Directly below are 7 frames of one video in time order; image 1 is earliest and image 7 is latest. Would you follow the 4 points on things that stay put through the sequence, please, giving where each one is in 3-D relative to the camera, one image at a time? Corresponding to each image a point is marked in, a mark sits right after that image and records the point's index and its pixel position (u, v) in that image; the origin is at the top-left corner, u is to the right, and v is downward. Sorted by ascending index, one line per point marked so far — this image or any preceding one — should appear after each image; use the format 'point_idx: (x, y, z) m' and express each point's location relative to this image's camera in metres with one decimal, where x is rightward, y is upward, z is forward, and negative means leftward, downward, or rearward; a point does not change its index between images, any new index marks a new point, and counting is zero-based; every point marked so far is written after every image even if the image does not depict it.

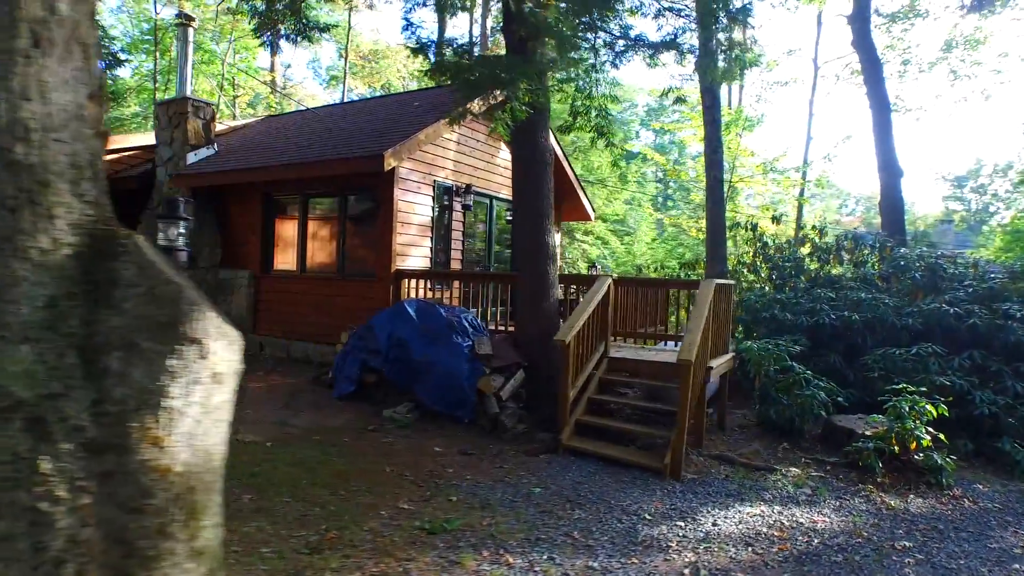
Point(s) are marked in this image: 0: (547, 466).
0: (+0.3, -1.4, +4.9) m
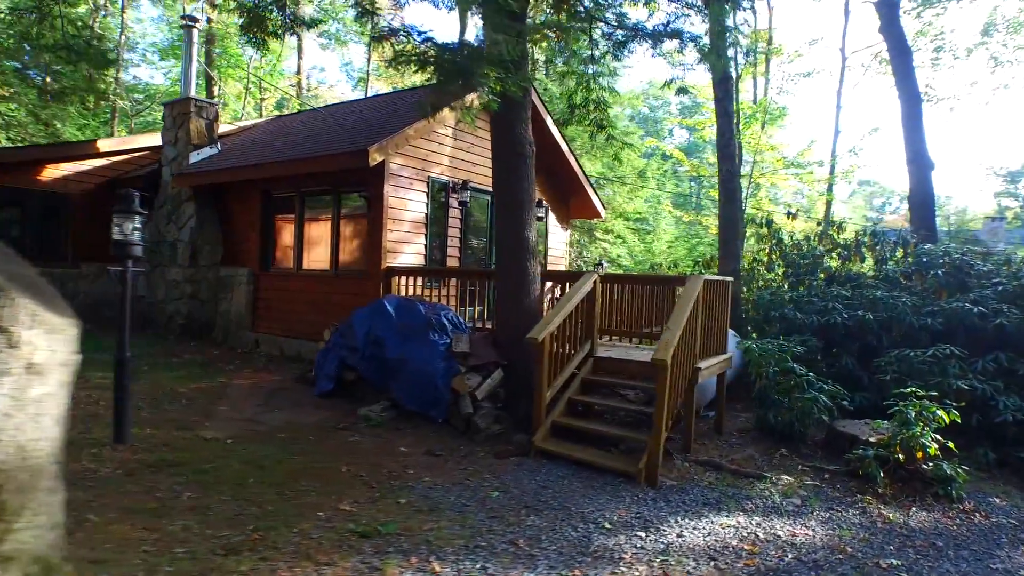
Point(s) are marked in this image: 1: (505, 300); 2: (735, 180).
0: (0.0, -1.4, +4.7) m
1: (-0.1, -0.1, +5.7) m
2: (+3.6, +1.7, +10.1) m
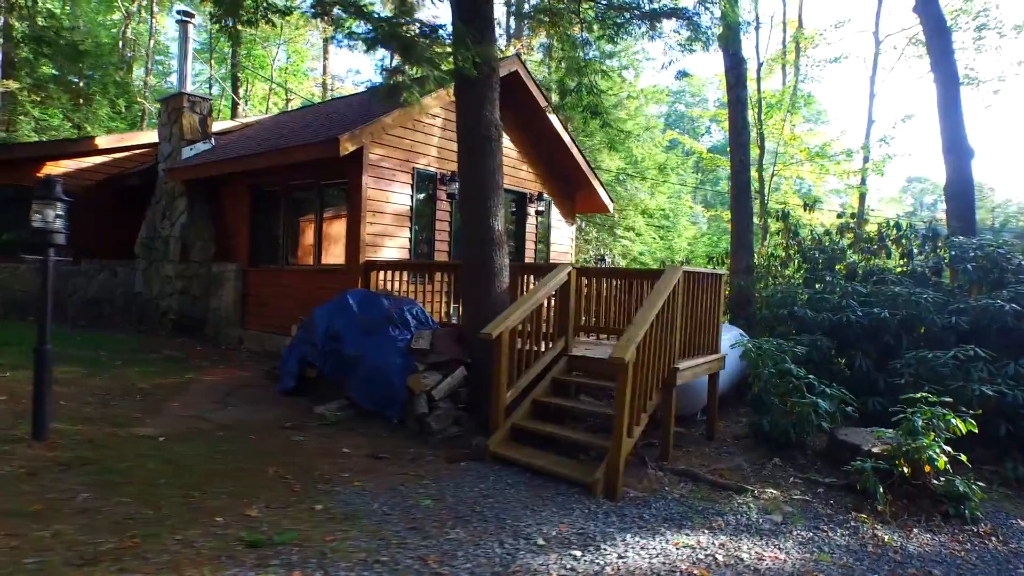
0: (-0.3, -1.3, +4.3) m
1: (-0.4, 0.0, +5.4) m
2: (+3.6, +1.8, +9.5) m
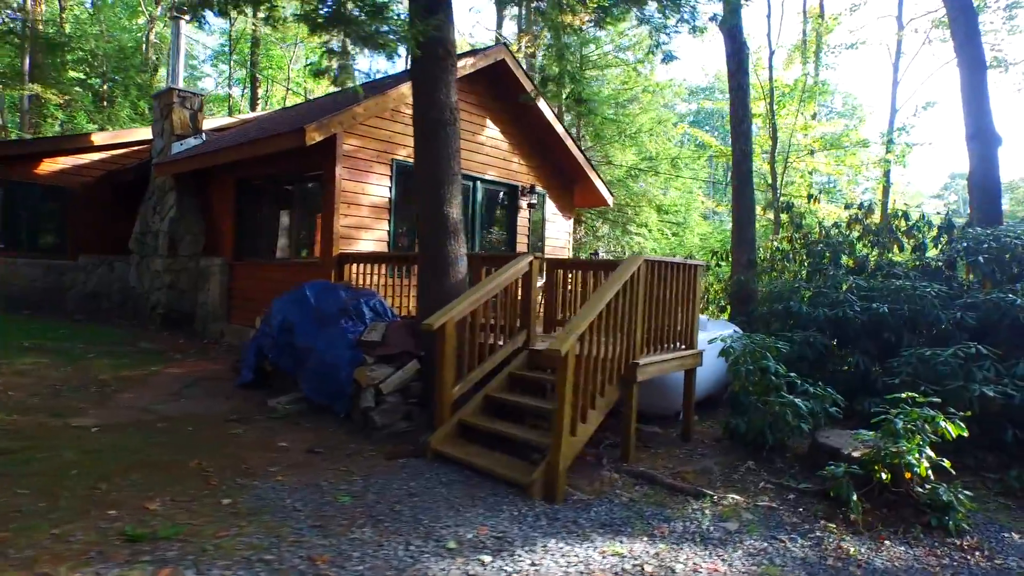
0: (-0.8, -1.2, +4.1) m
1: (-0.7, 0.0, +5.2) m
2: (+3.5, +1.8, +9.0) m
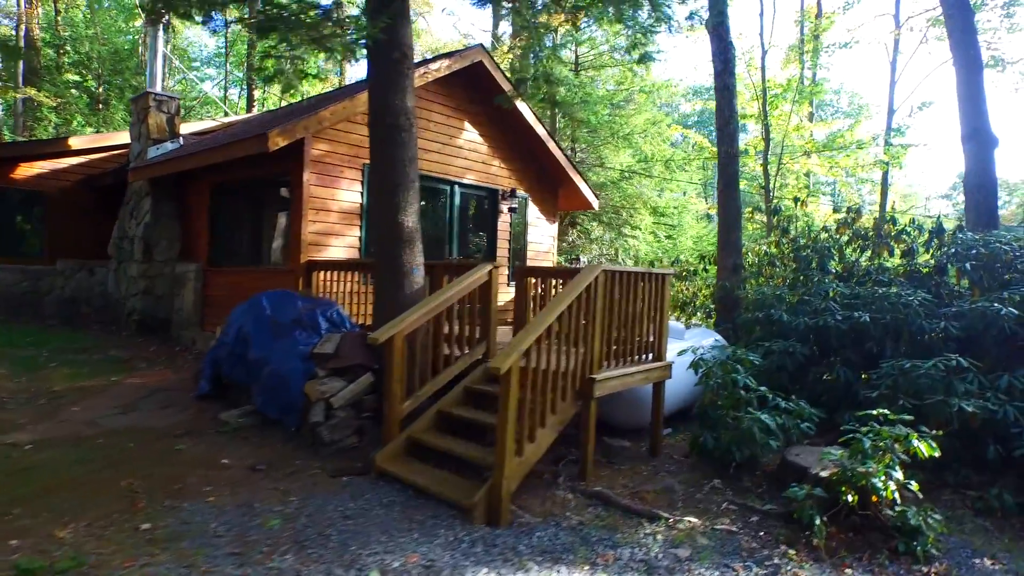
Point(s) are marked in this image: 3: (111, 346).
0: (-1.1, -1.3, +4.0) m
1: (-1.1, 0.0, +5.0) m
2: (+3.2, +1.8, +8.8) m
3: (-5.0, -0.7, +7.7) m
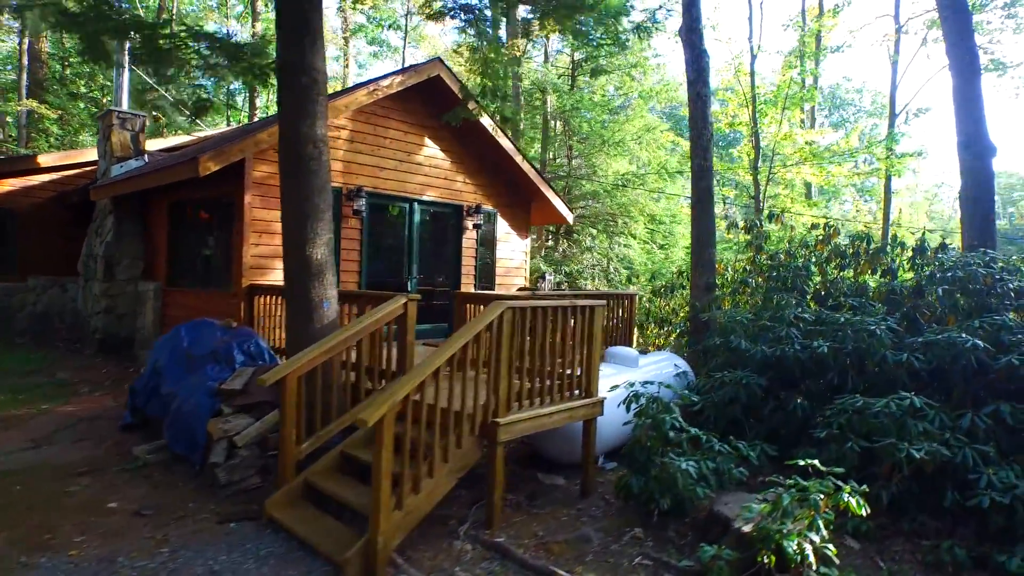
0: (-1.8, -1.6, +3.8) m
1: (-1.7, -0.3, +4.8) m
2: (+2.7, +1.5, +8.5) m
3: (-5.5, -1.0, +7.6) m
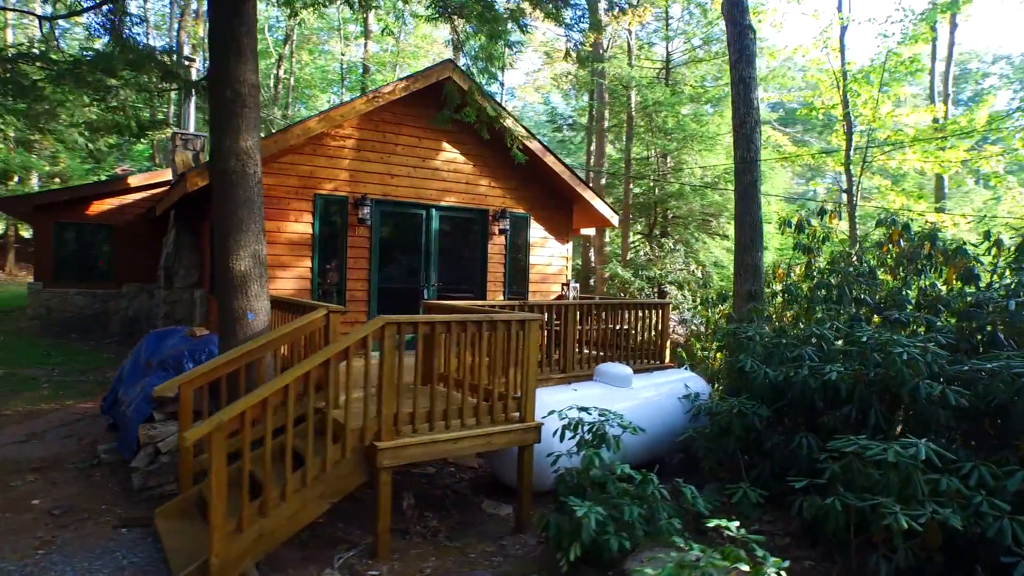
0: (-2.6, -1.6, +3.9) m
1: (-2.3, -0.4, +4.8) m
2: (+2.9, +1.4, +7.3) m
3: (-5.3, -1.1, +8.5) m
